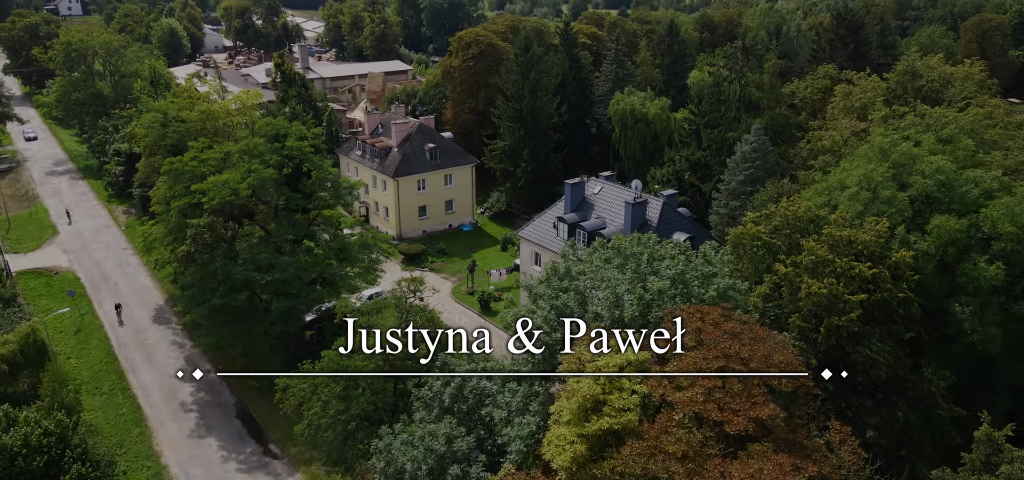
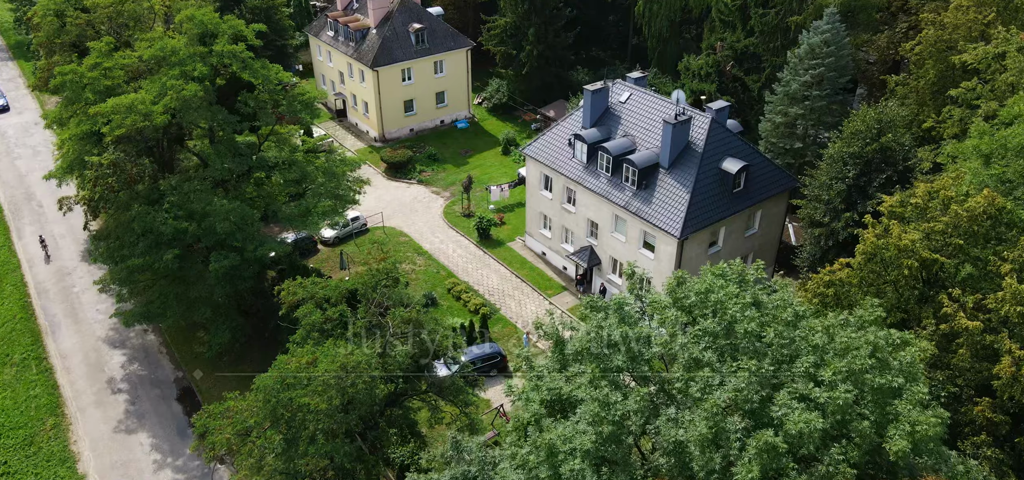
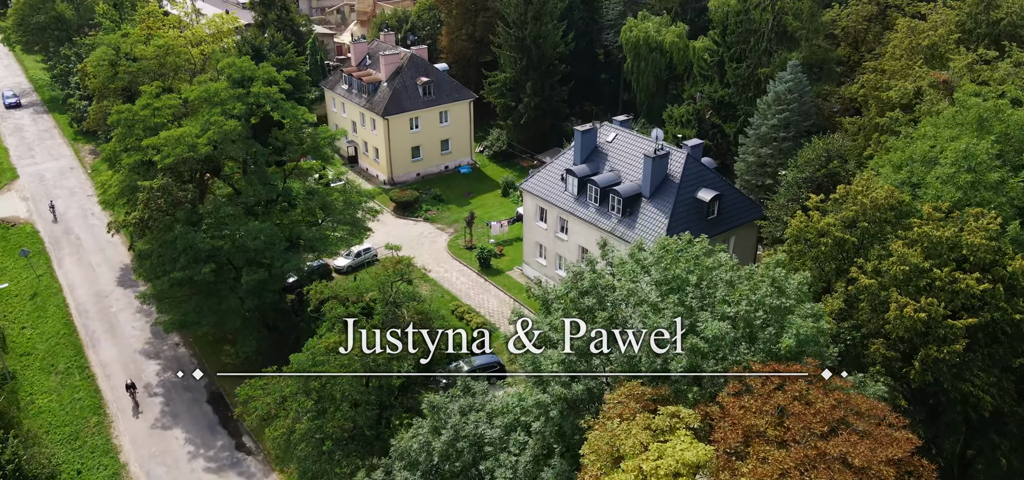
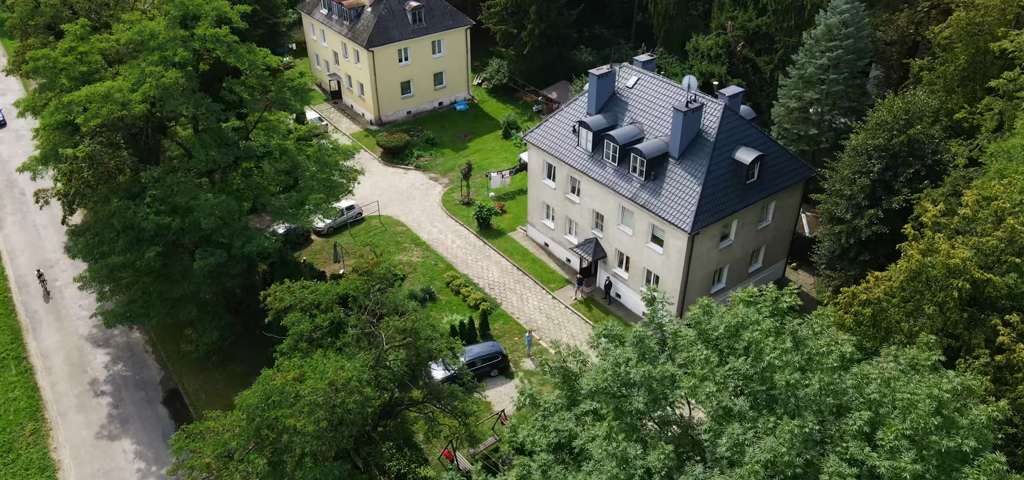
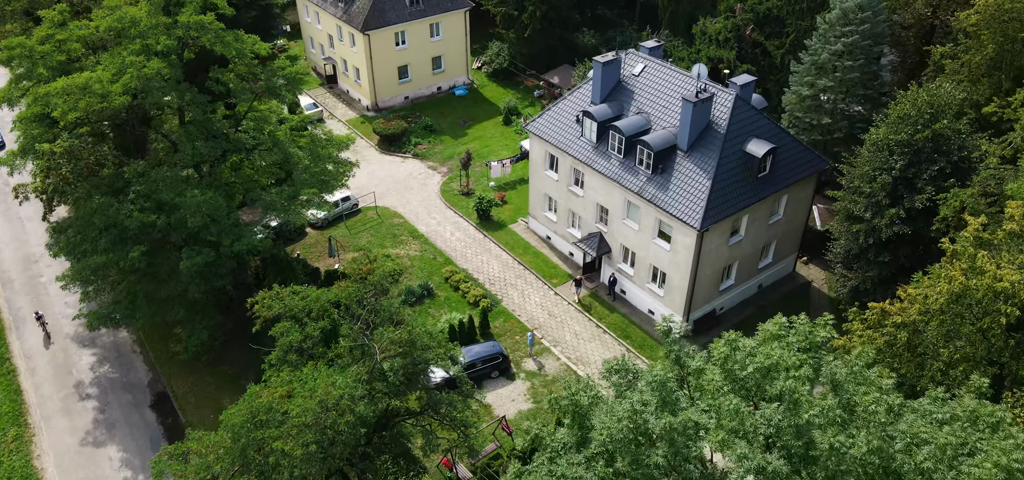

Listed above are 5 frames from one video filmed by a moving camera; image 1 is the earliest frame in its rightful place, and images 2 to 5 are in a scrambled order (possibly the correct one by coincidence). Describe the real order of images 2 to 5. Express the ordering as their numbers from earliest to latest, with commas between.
3, 2, 4, 5
